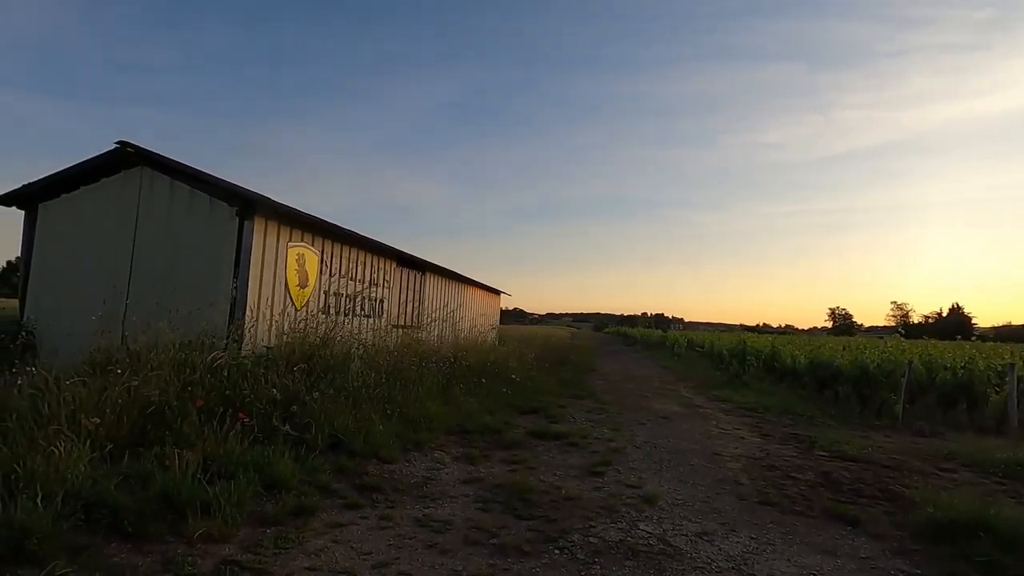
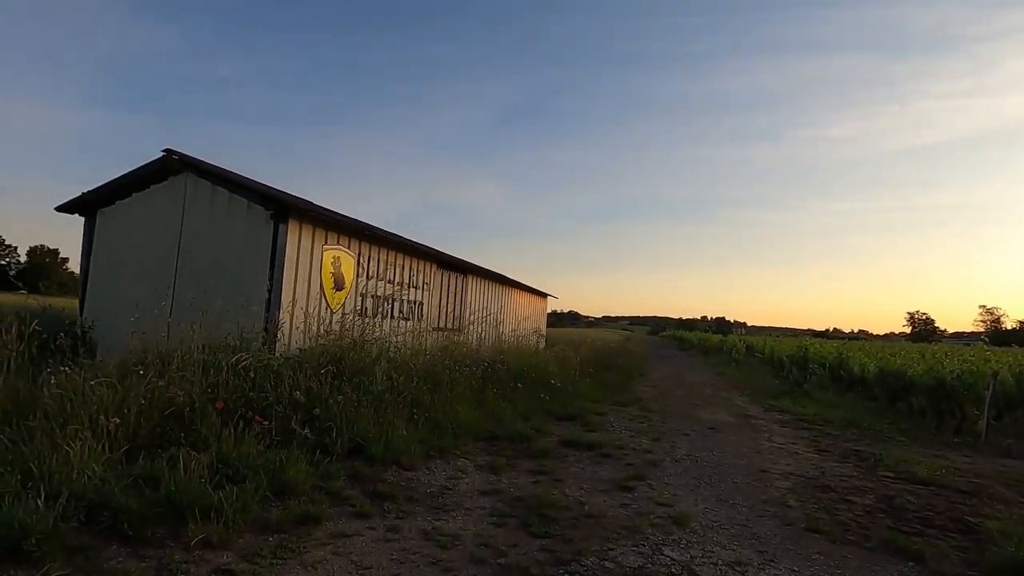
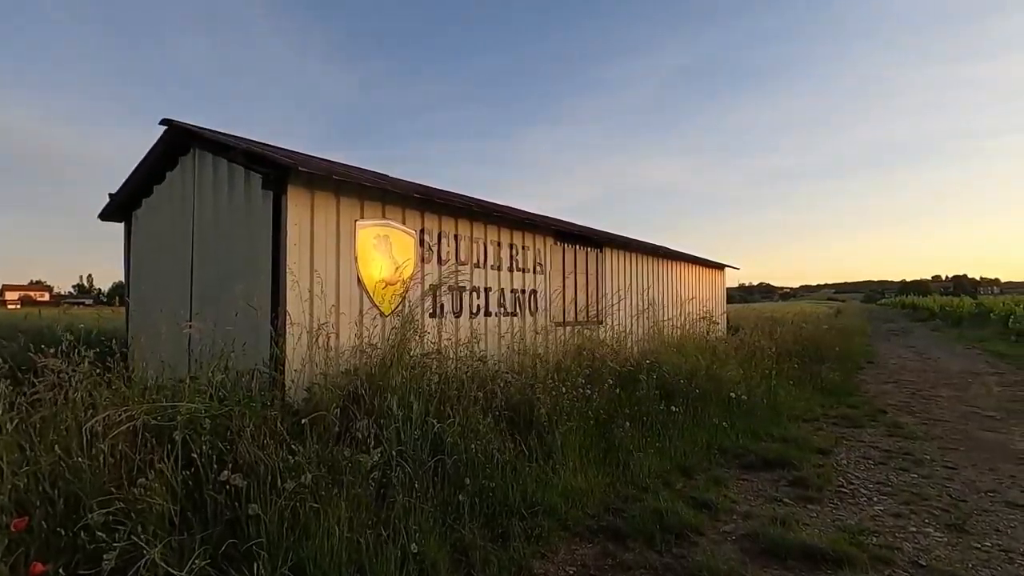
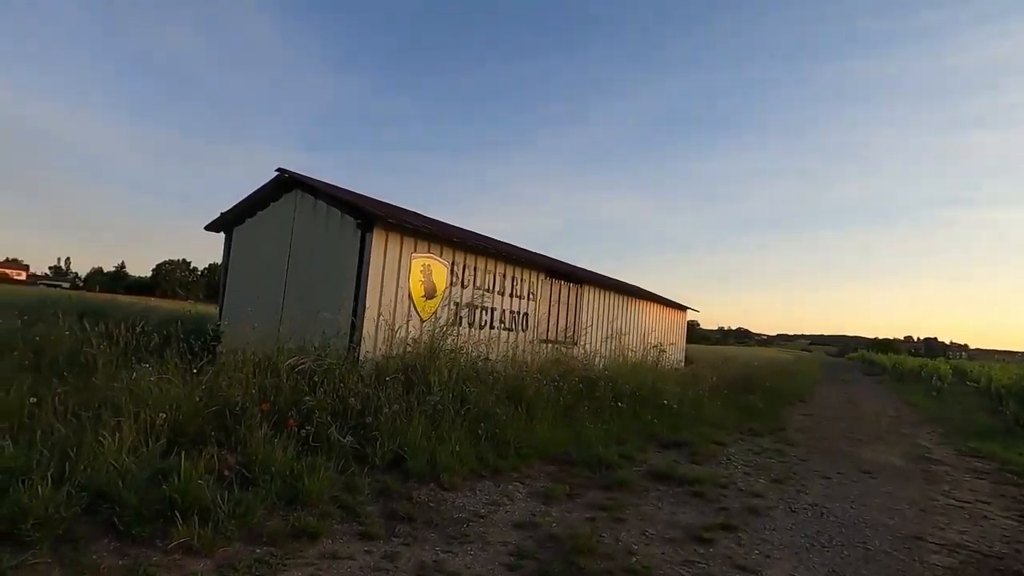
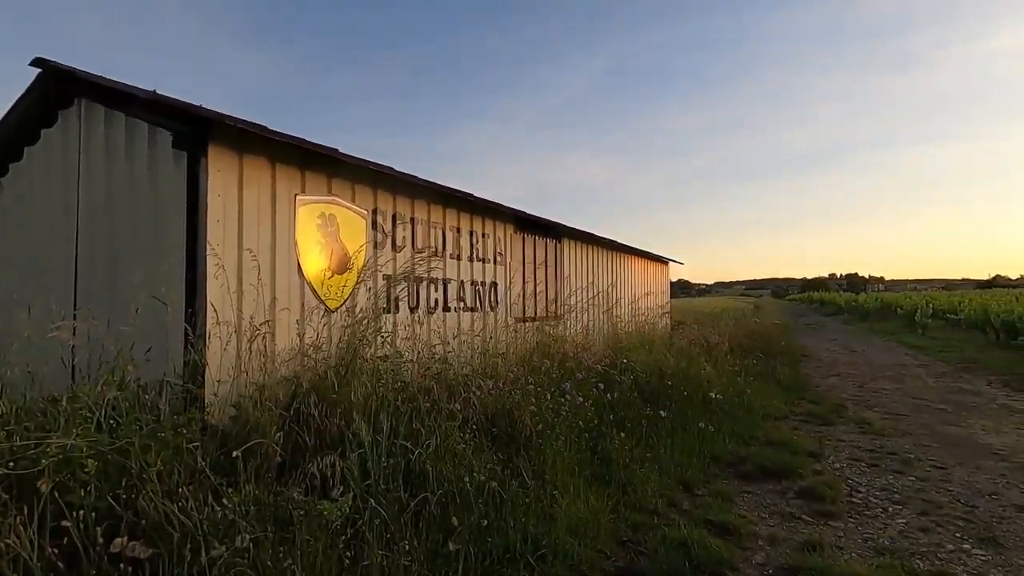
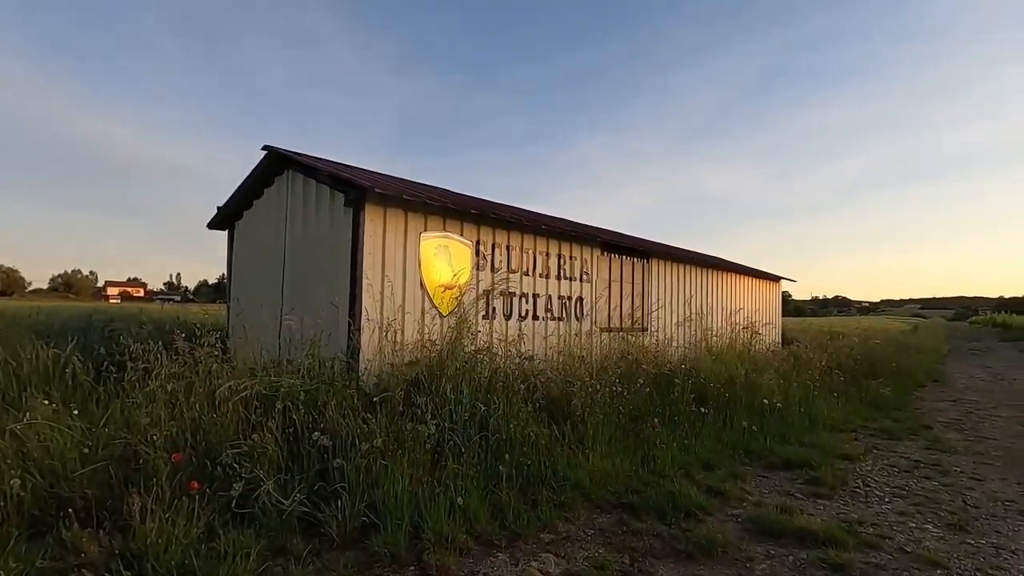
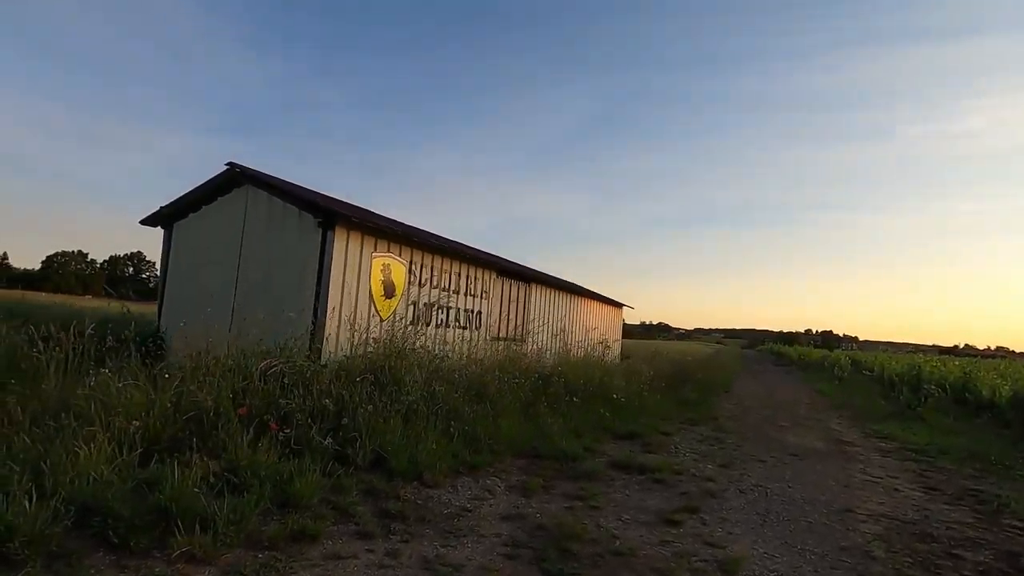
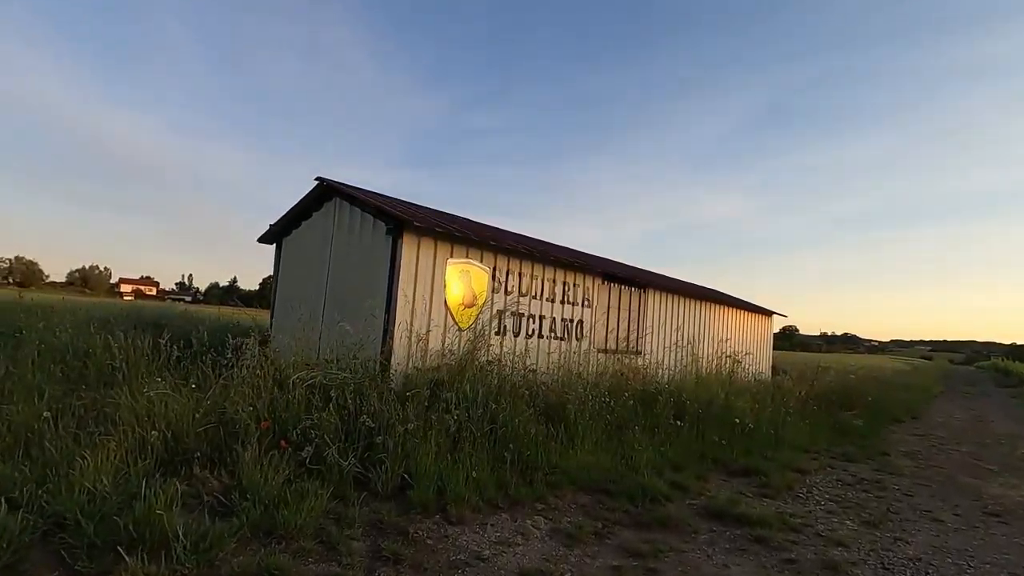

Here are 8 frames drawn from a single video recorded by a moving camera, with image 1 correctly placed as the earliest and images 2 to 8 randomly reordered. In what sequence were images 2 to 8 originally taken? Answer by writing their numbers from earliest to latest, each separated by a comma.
2, 7, 4, 8, 6, 3, 5
